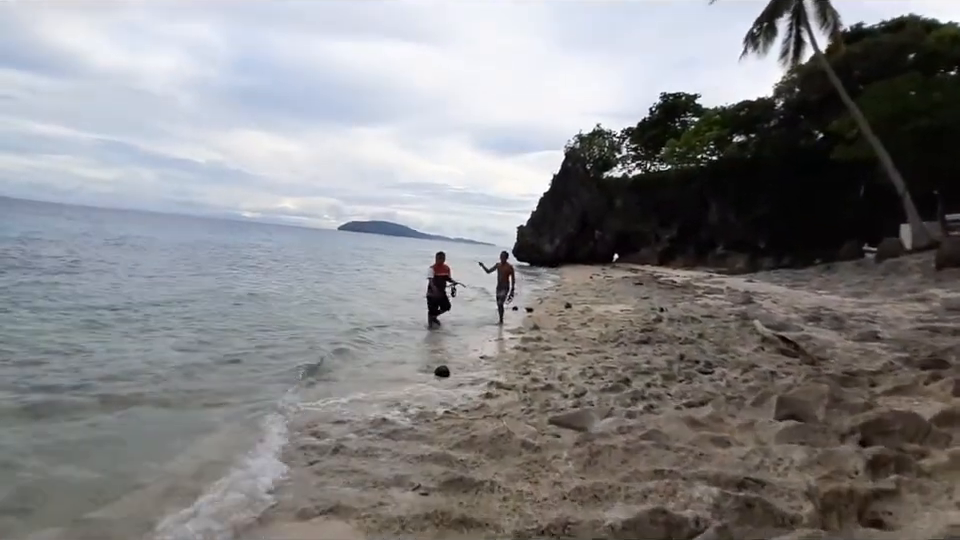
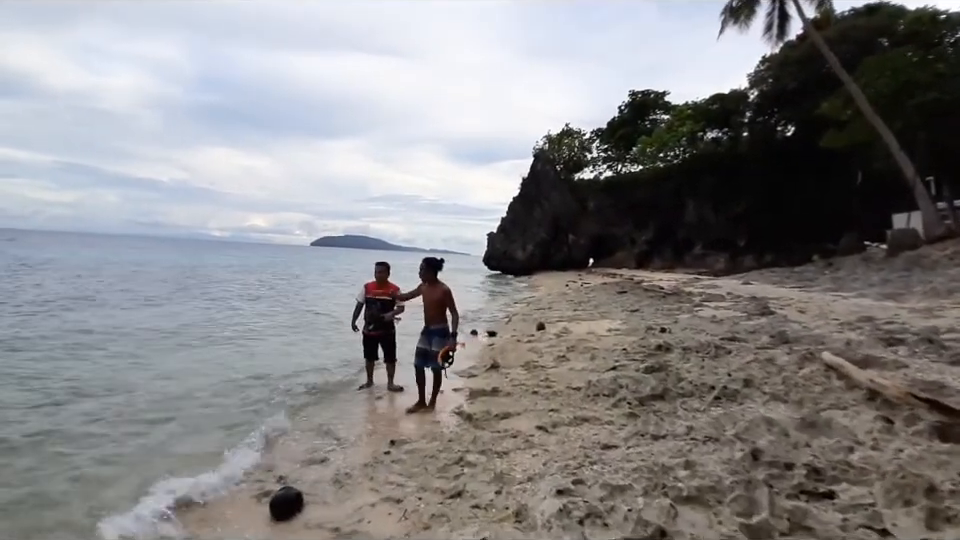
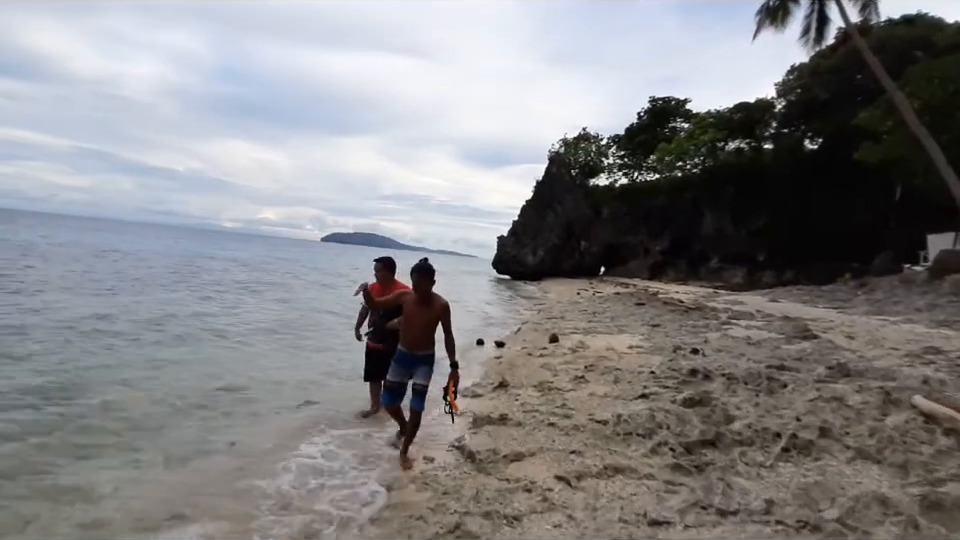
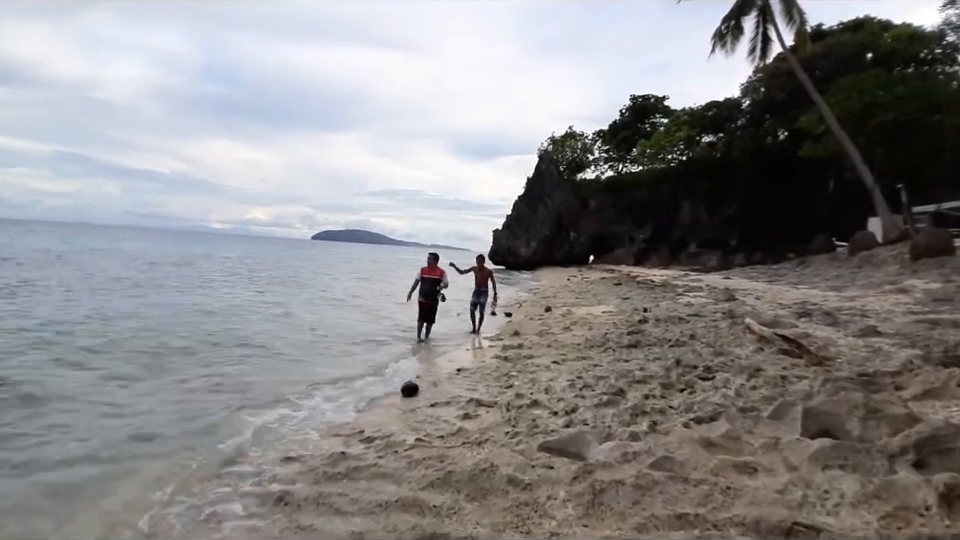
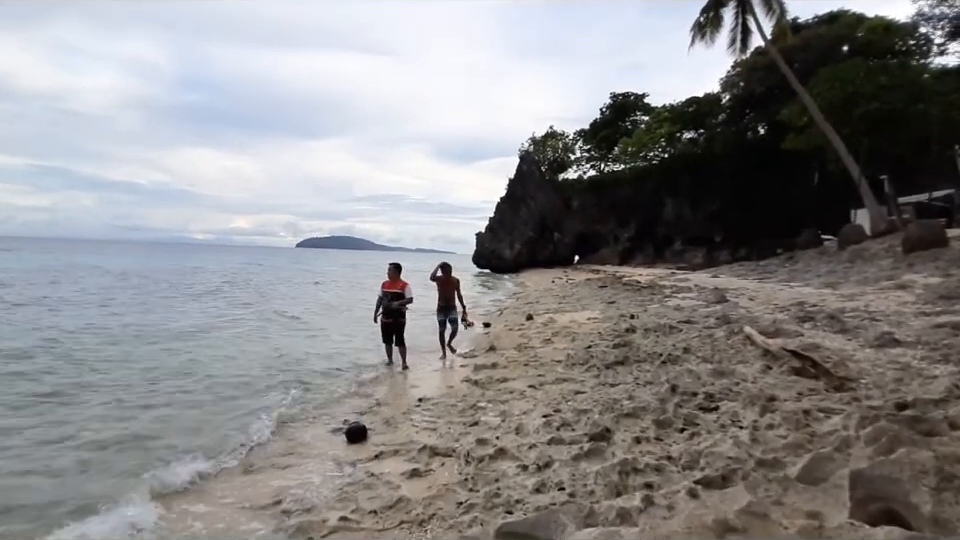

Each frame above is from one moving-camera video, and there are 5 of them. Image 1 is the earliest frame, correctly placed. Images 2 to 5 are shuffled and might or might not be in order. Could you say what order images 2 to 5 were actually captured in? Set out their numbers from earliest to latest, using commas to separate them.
4, 5, 2, 3
